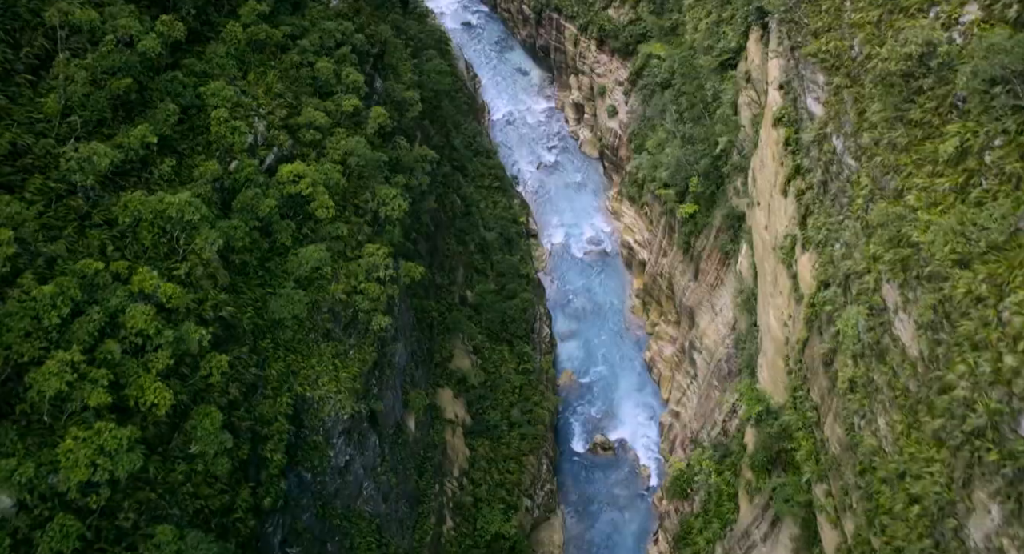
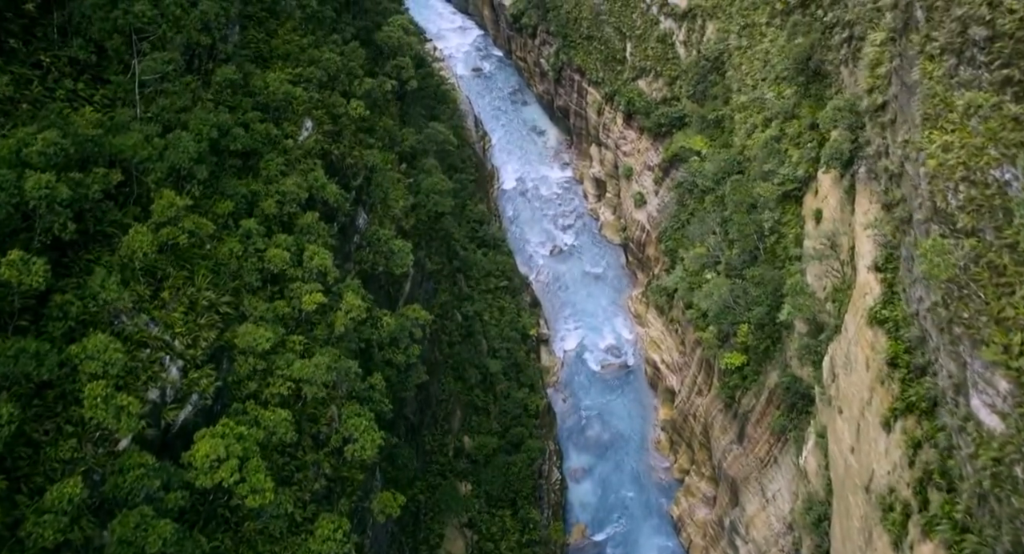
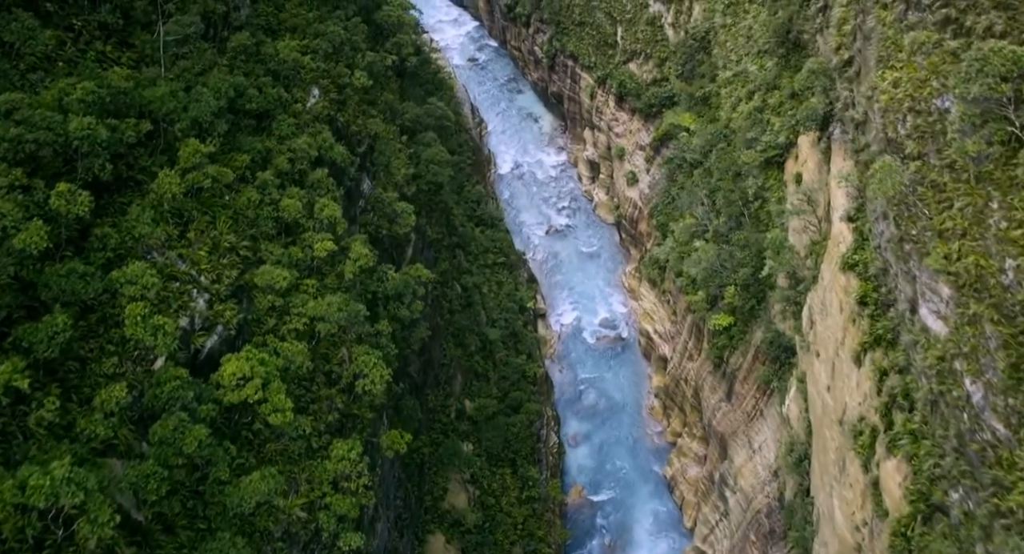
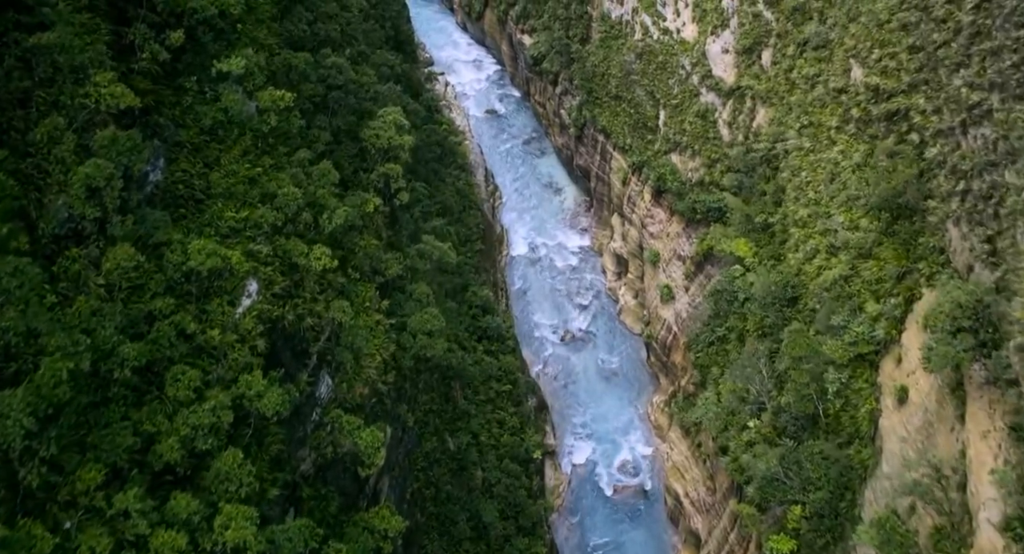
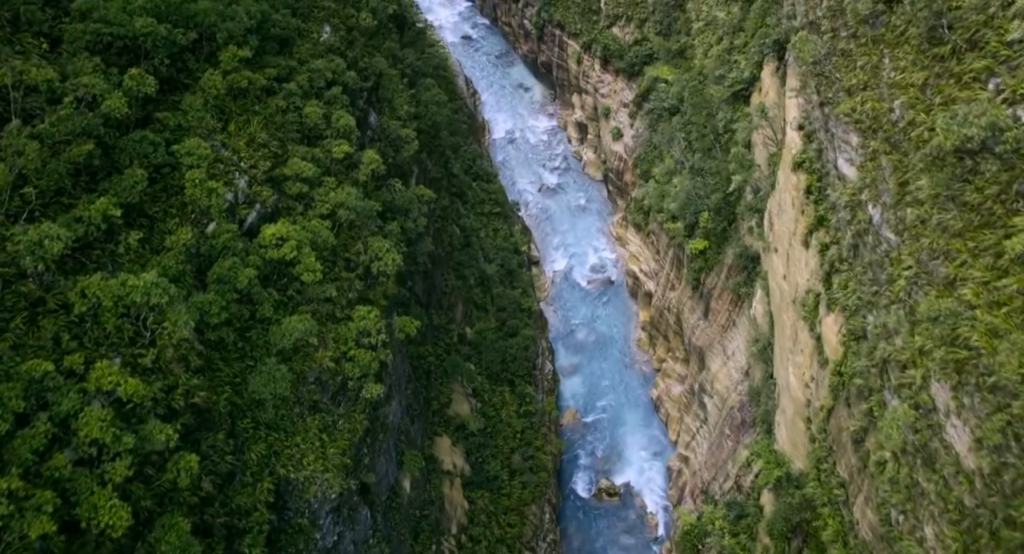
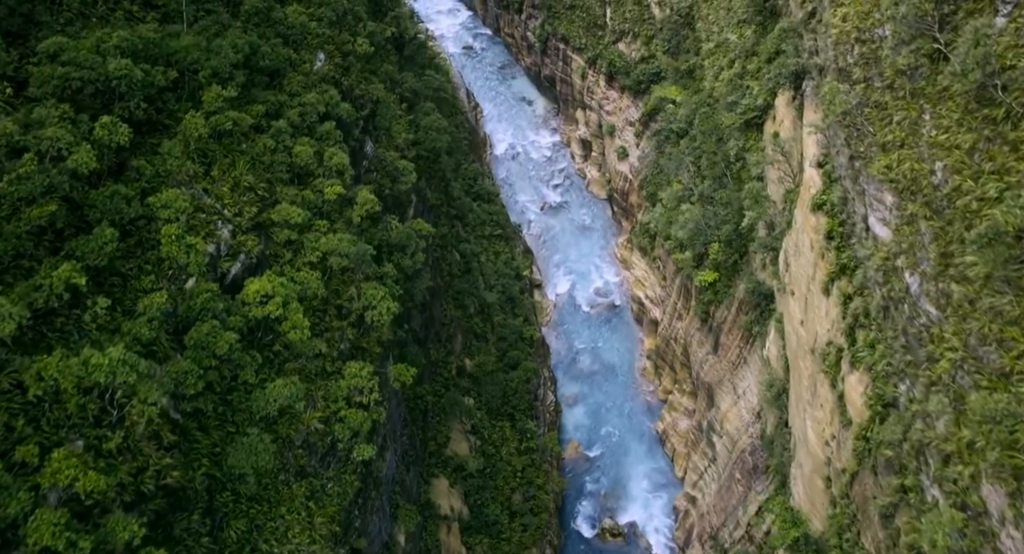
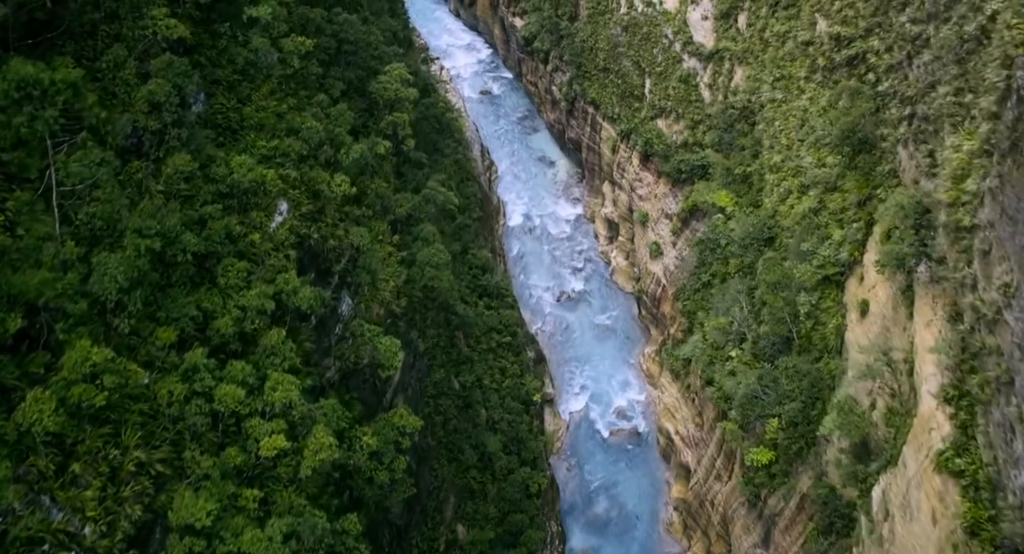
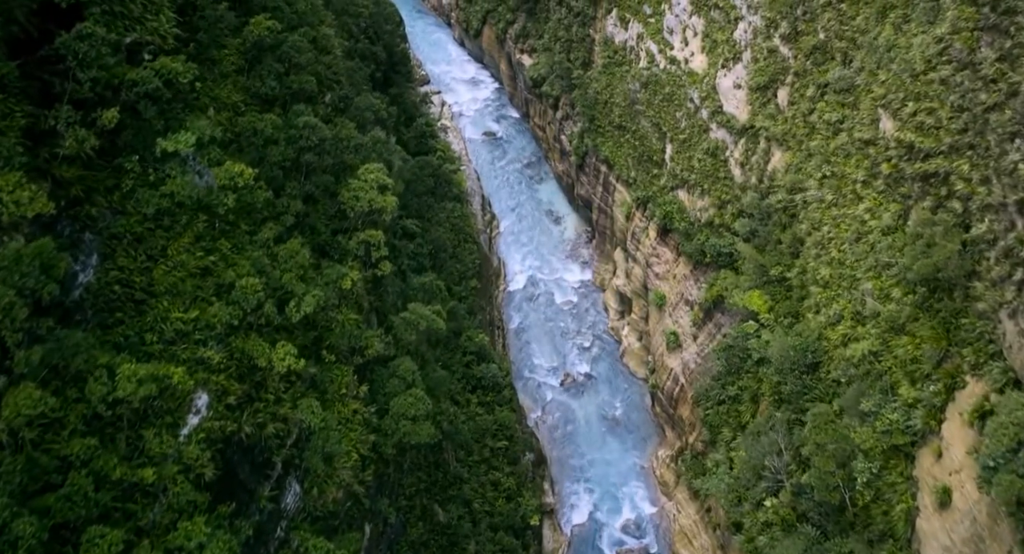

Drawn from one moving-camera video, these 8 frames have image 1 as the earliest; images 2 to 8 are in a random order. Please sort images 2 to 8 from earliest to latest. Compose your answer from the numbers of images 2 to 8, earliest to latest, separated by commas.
5, 6, 3, 2, 7, 4, 8
